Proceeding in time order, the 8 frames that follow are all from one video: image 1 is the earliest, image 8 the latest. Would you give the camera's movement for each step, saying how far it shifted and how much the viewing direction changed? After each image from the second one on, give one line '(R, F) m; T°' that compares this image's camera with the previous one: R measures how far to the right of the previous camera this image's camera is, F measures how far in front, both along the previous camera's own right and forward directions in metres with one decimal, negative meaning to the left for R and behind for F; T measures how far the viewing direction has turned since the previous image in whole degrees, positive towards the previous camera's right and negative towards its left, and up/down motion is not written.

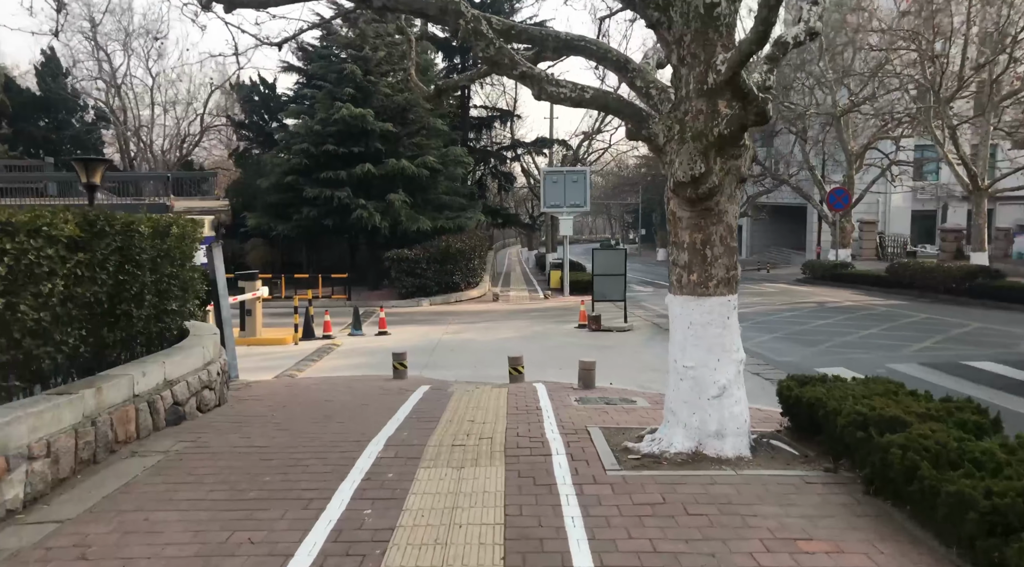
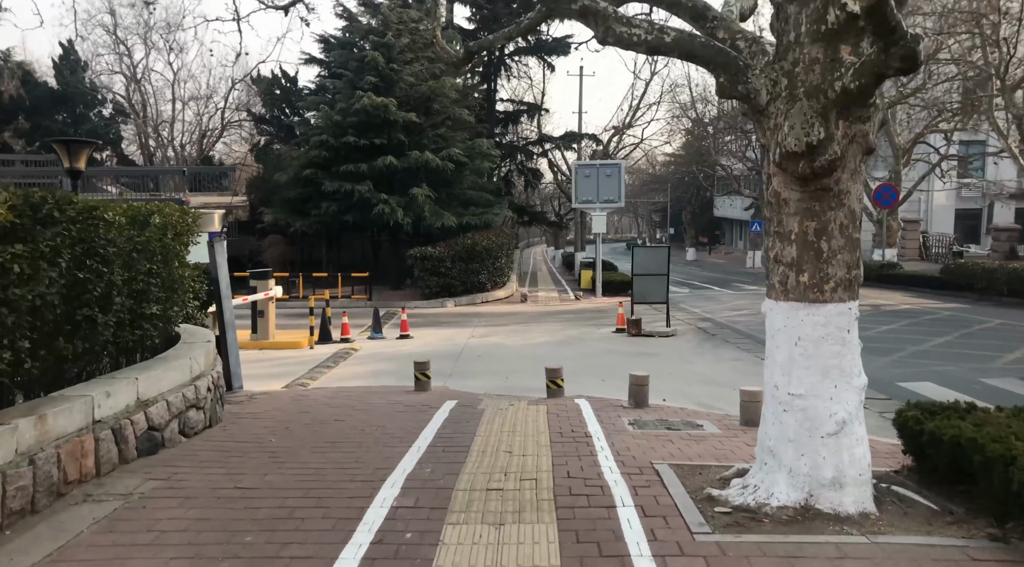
(-0.2, +1.3) m; -2°
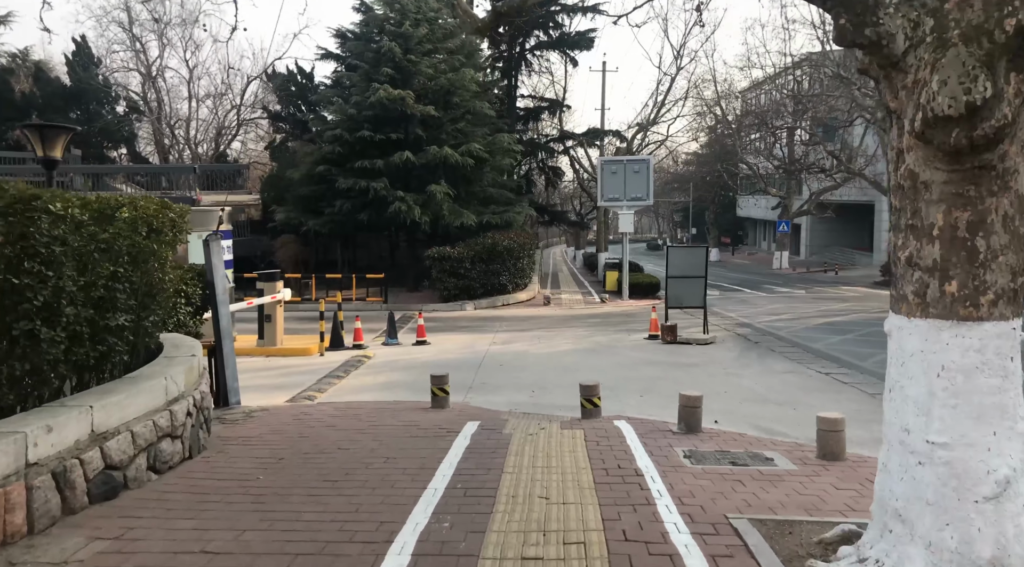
(-0.1, +1.1) m; -1°
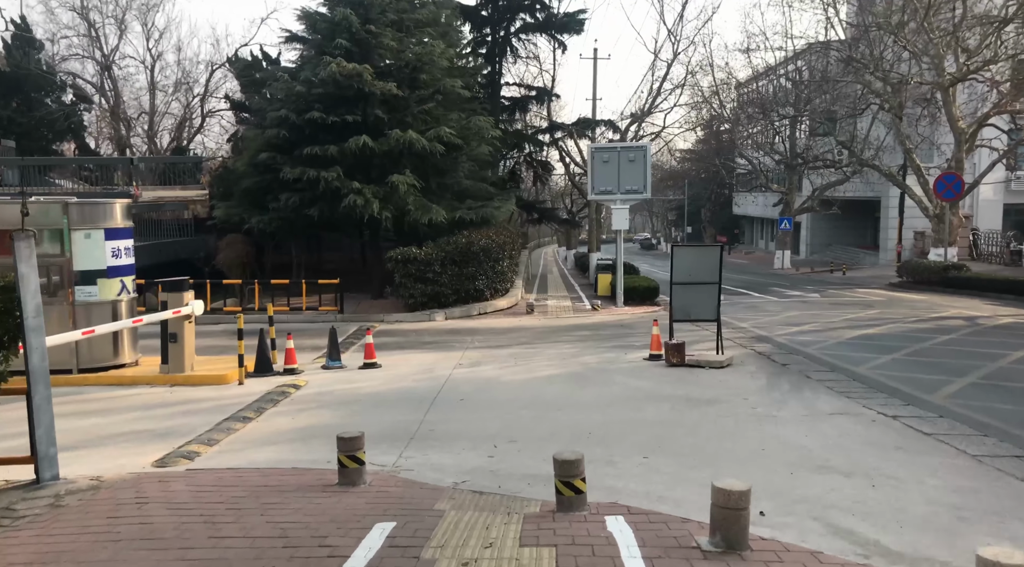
(+0.4, +2.8) m; 0°
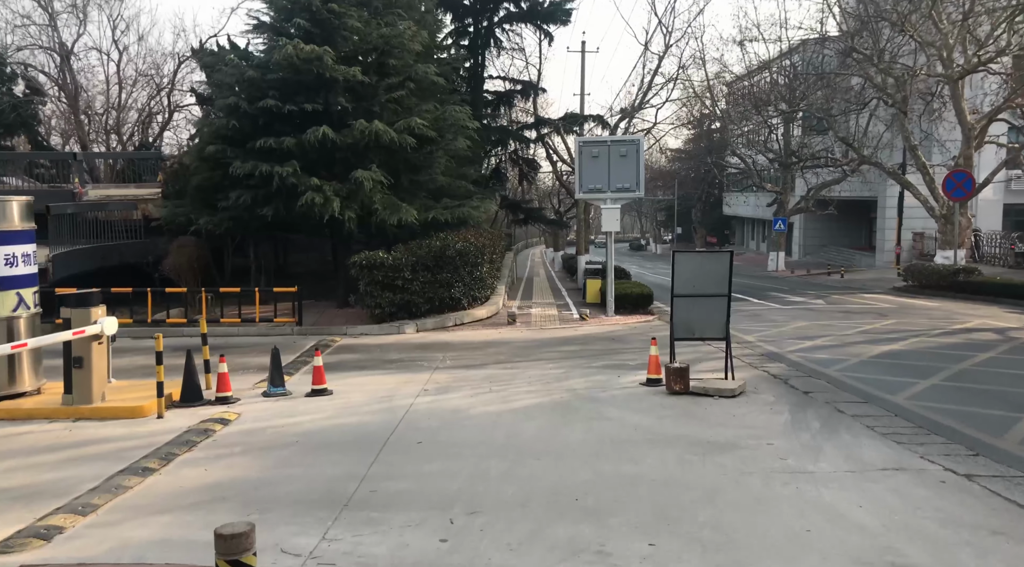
(+0.2, +1.8) m; +1°
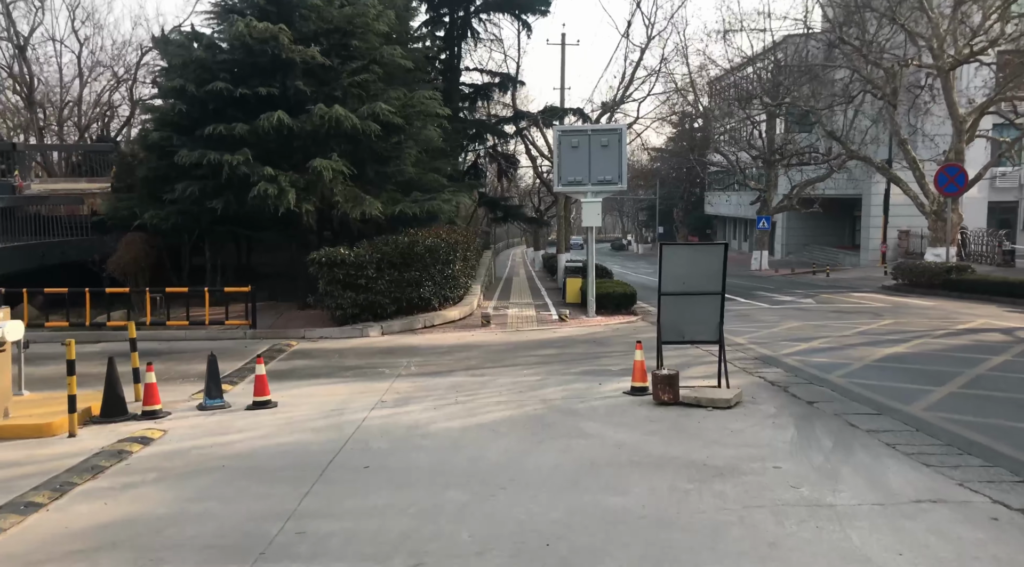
(+0.2, +1.2) m; +1°
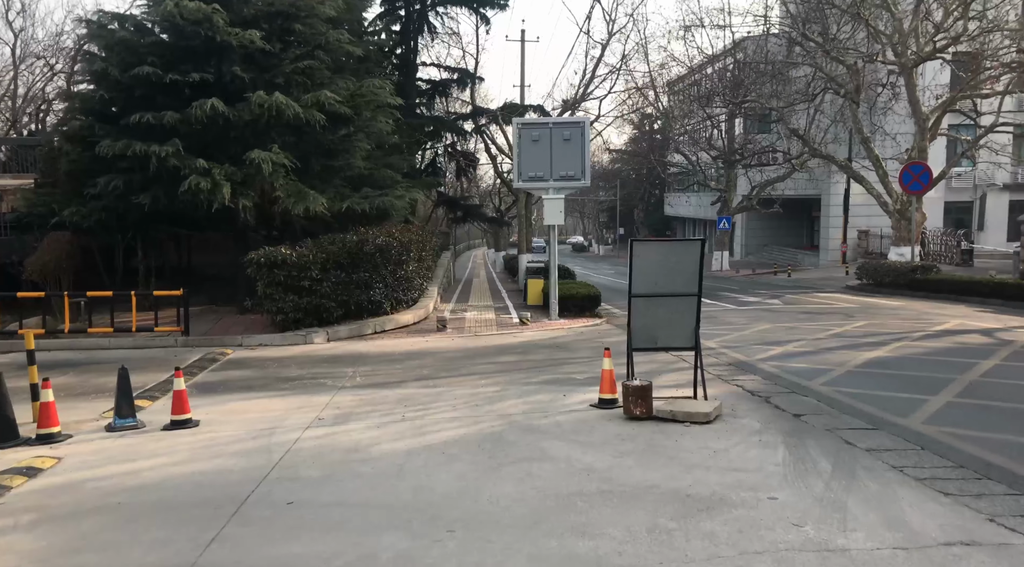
(+0.1, +1.0) m; +3°
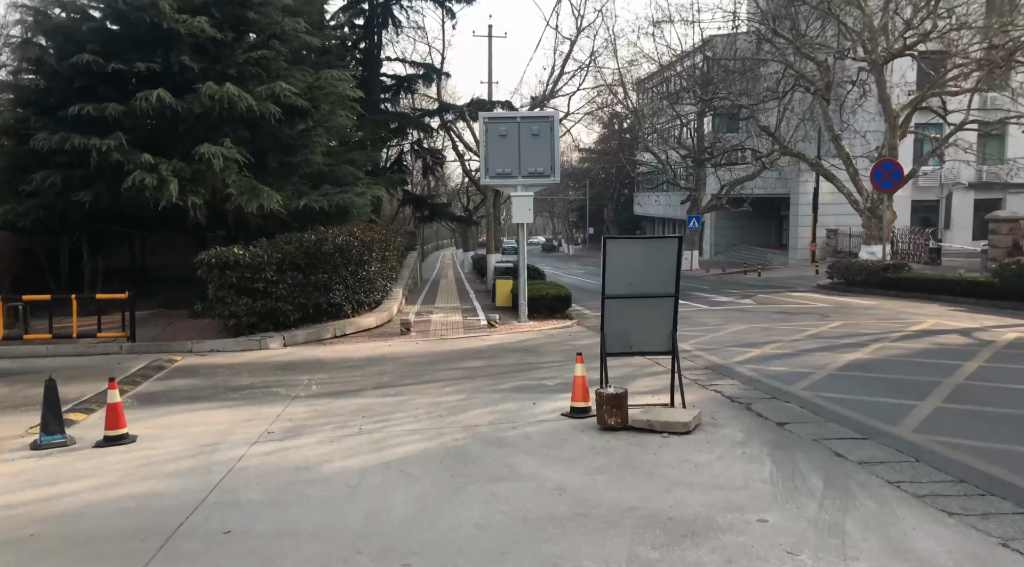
(+0.1, +0.6) m; +2°
